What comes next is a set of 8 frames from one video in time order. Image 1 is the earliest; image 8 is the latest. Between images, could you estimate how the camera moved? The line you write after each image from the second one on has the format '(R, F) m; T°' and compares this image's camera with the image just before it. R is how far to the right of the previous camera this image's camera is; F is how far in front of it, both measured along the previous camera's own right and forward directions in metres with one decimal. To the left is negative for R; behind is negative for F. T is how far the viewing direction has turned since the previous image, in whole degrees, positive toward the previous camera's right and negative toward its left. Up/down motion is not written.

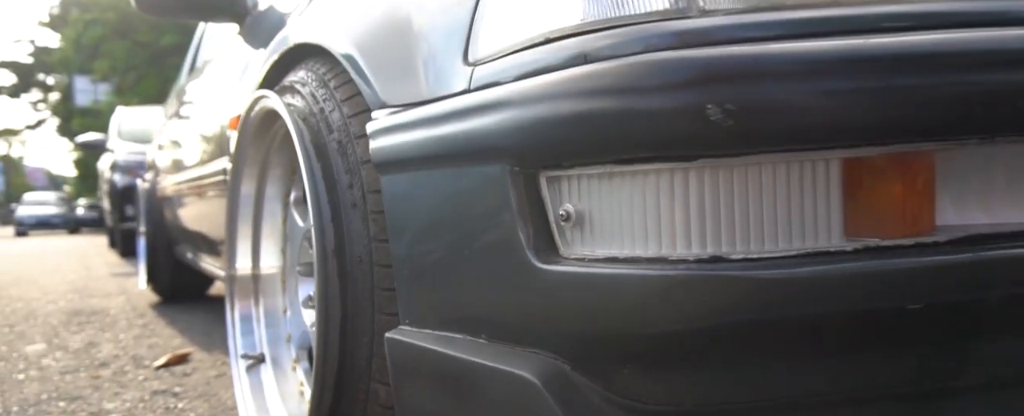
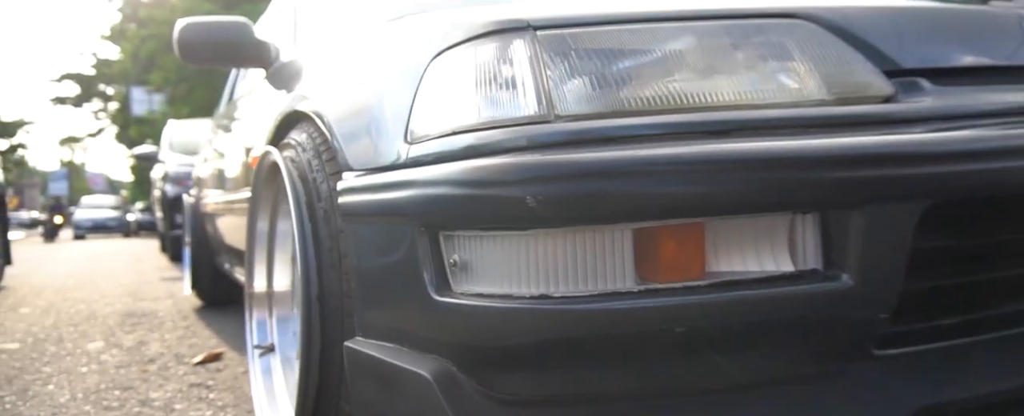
(+0.2, -0.2) m; -4°
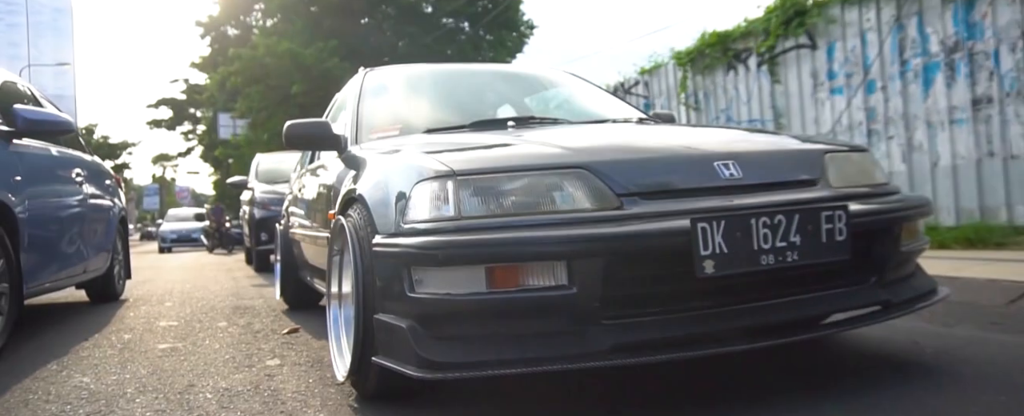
(+0.4, -1.0) m; -5°
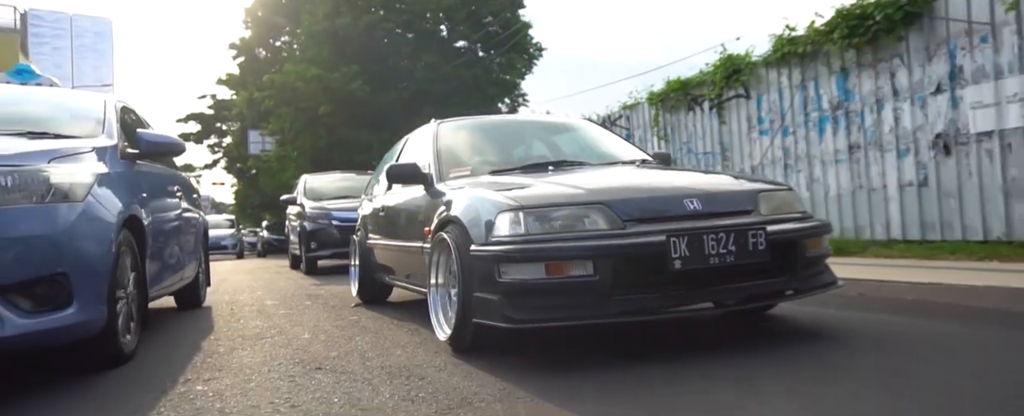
(-0.2, -1.2) m; -1°
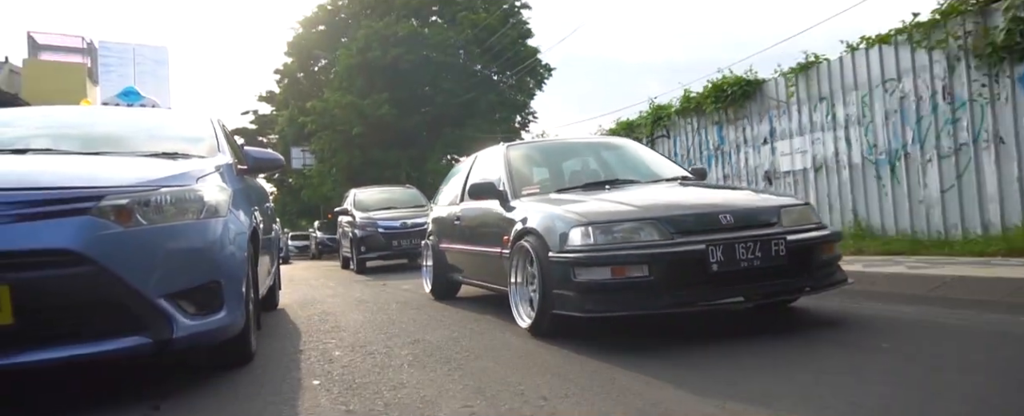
(-0.2, -0.8) m; -2°
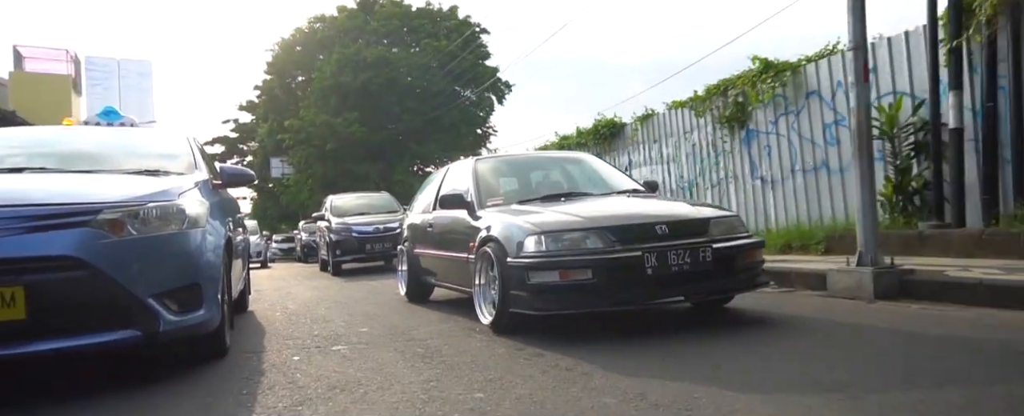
(+0.1, -0.5) m; +2°
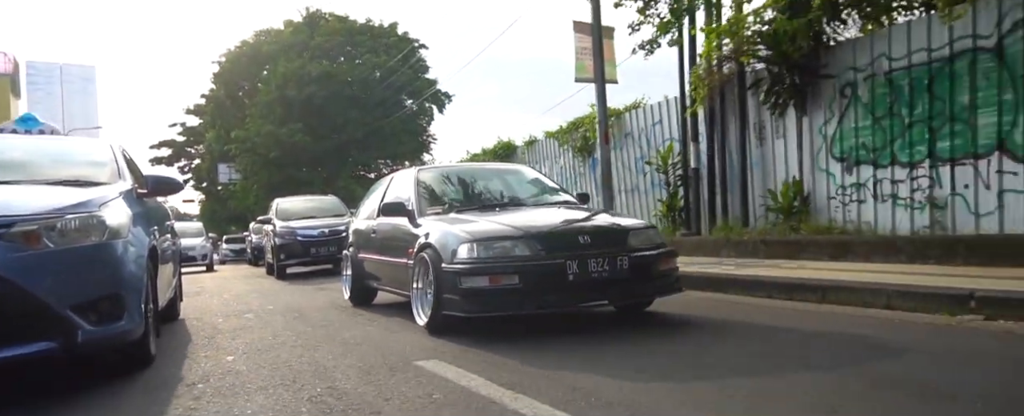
(+0.1, -0.4) m; +4°
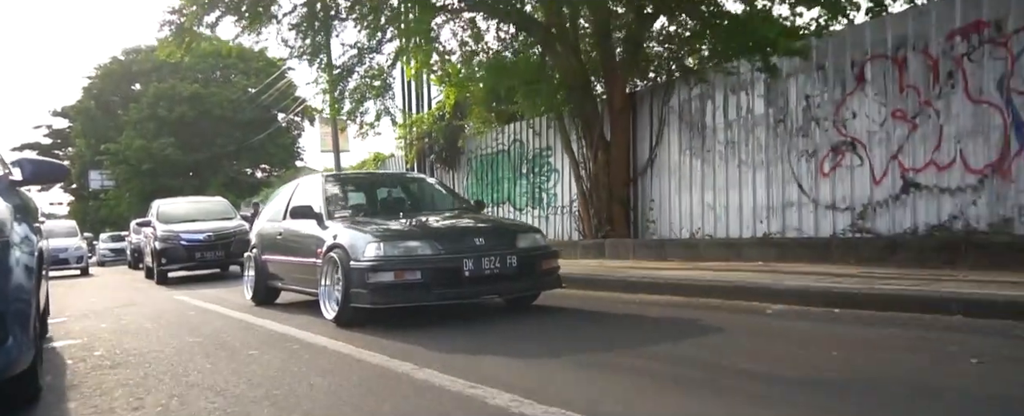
(-0.1, -0.6) m; +9°
